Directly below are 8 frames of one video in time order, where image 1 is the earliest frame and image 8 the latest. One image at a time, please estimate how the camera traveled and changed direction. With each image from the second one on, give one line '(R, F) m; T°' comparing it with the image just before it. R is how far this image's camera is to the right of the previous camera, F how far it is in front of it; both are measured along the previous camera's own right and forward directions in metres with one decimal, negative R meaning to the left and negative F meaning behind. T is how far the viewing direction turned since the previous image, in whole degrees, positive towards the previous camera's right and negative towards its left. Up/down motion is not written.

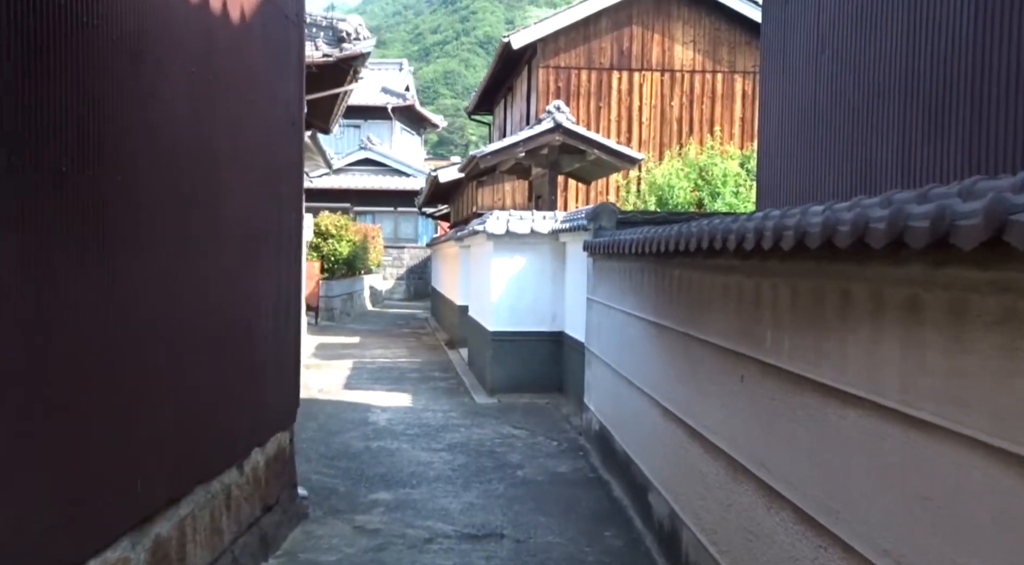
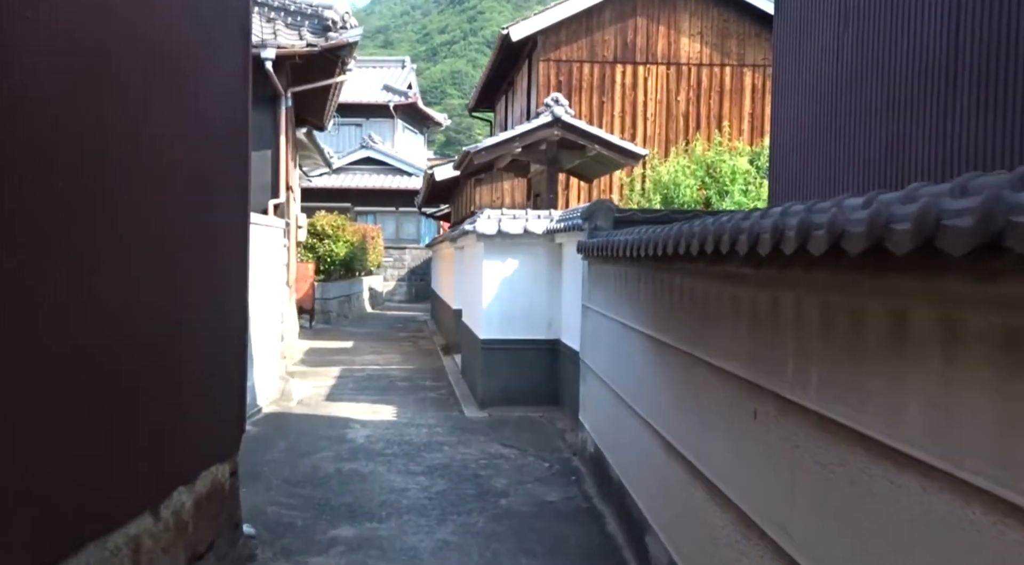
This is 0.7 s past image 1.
(+0.2, +0.7) m; -1°
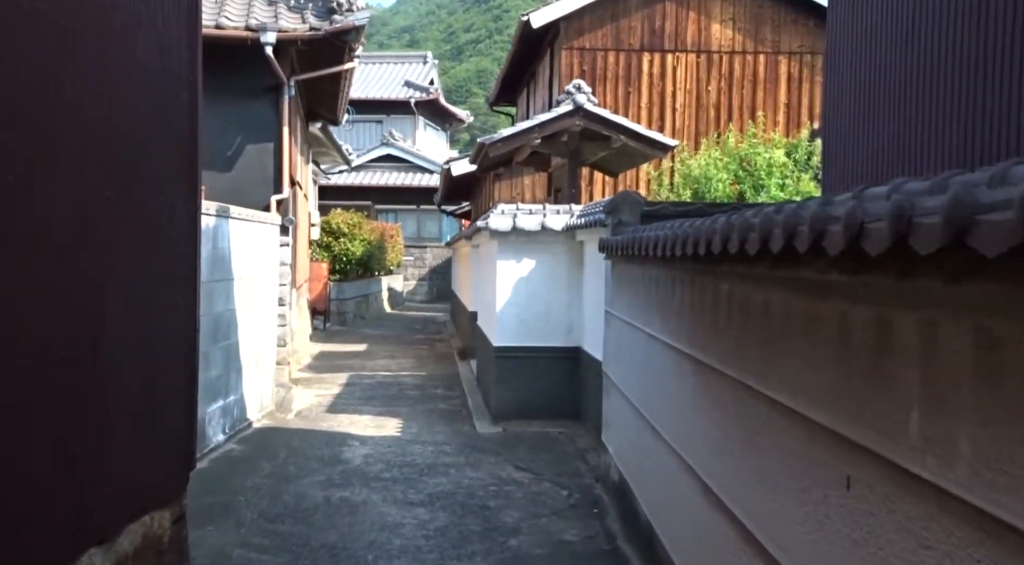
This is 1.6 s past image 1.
(+0.1, +0.8) m; -2°
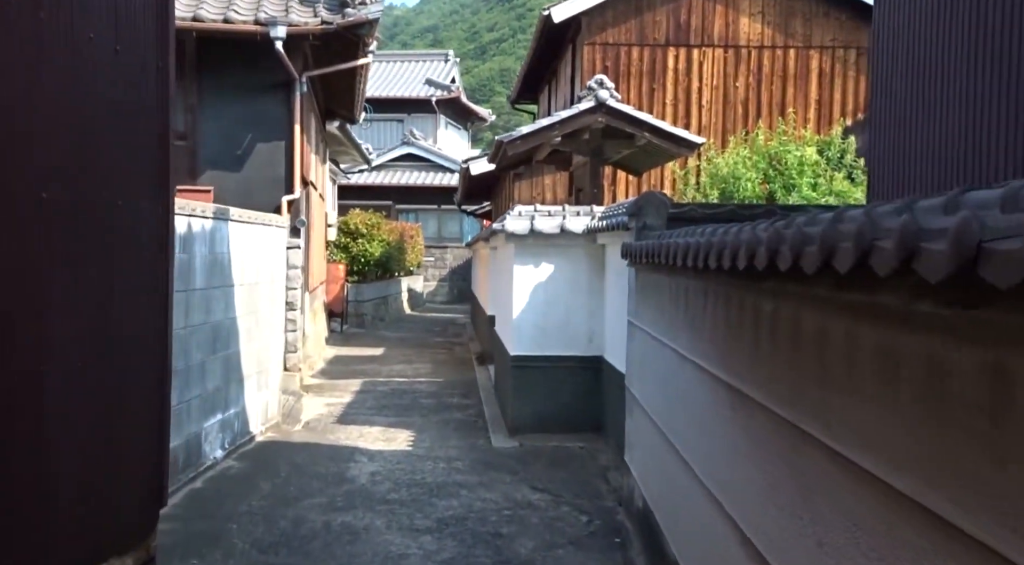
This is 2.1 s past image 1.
(0.0, +0.4) m; -2°
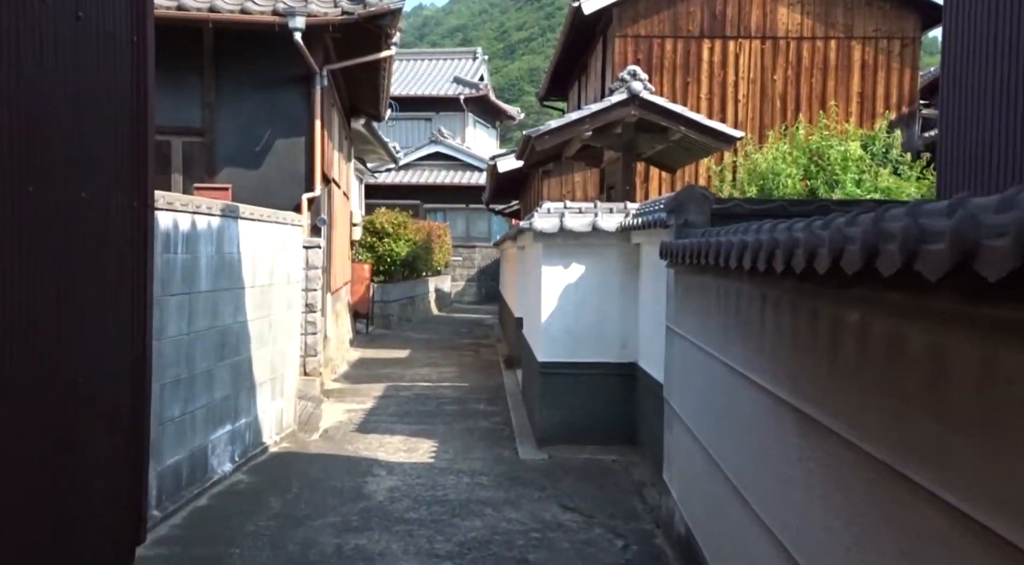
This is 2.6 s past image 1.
(0.0, +0.4) m; -2°
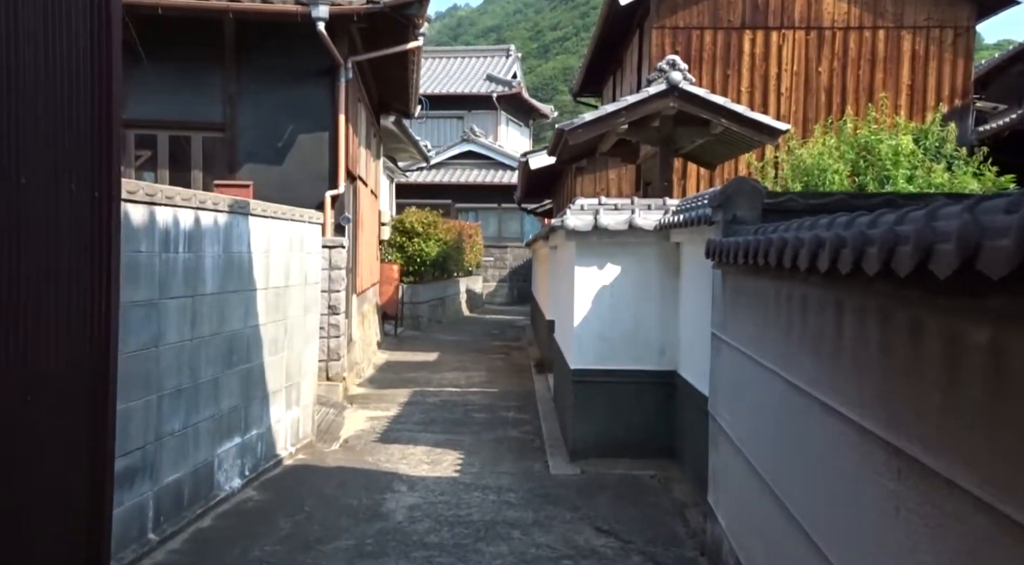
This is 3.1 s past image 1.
(0.0, +0.5) m; -2°
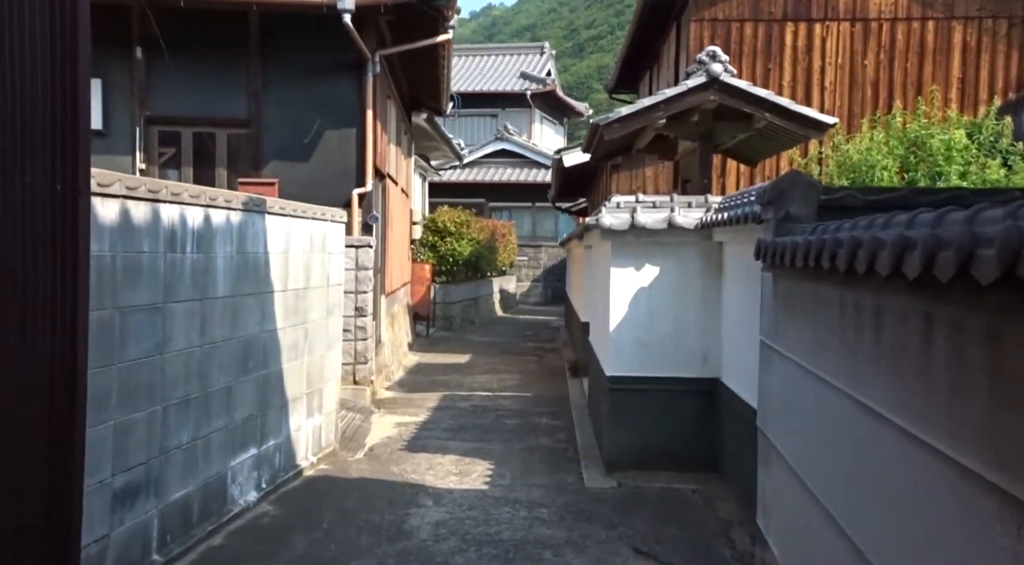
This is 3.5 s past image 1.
(0.0, +0.4) m; -2°
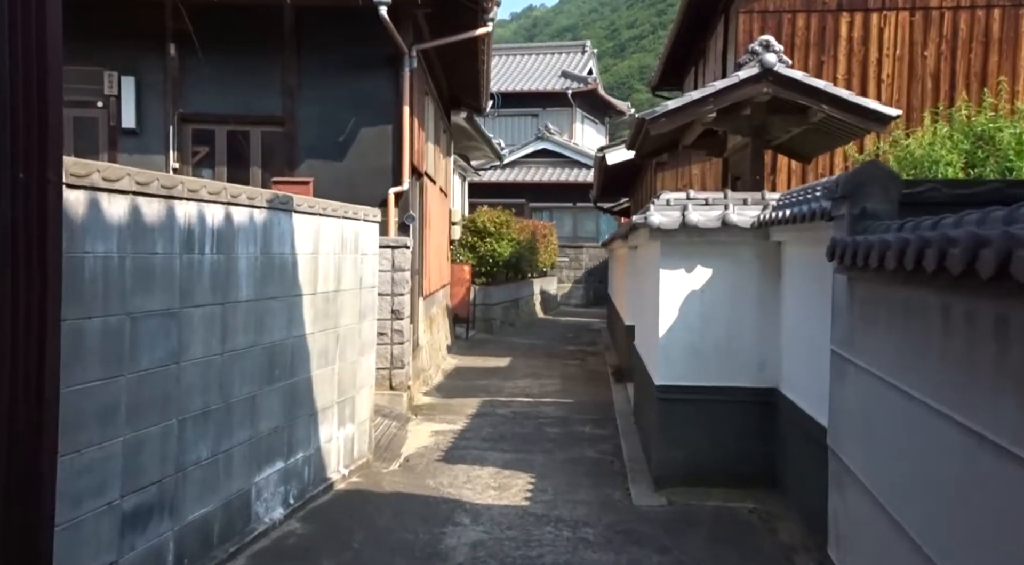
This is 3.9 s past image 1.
(0.0, +0.4) m; -3°
